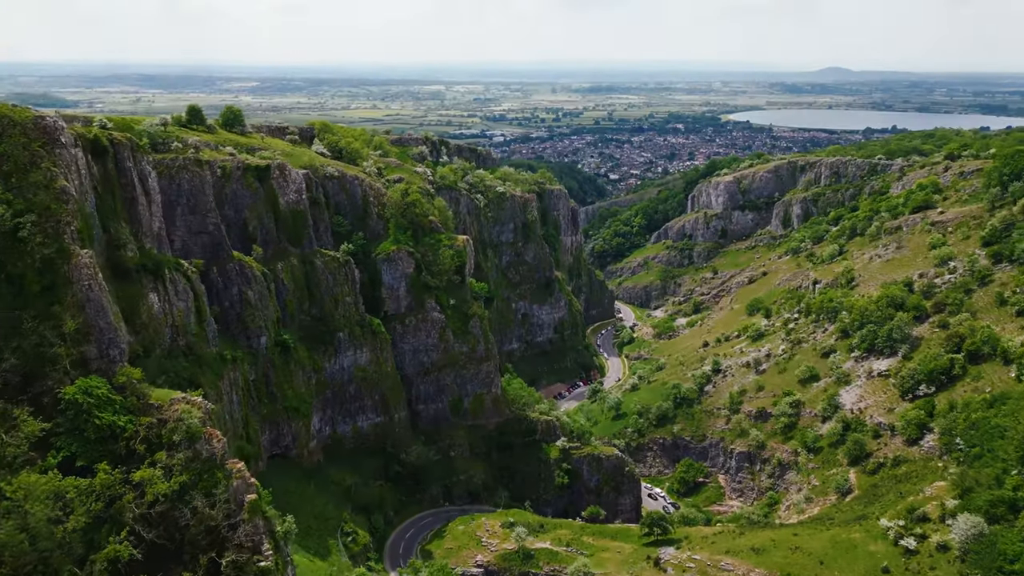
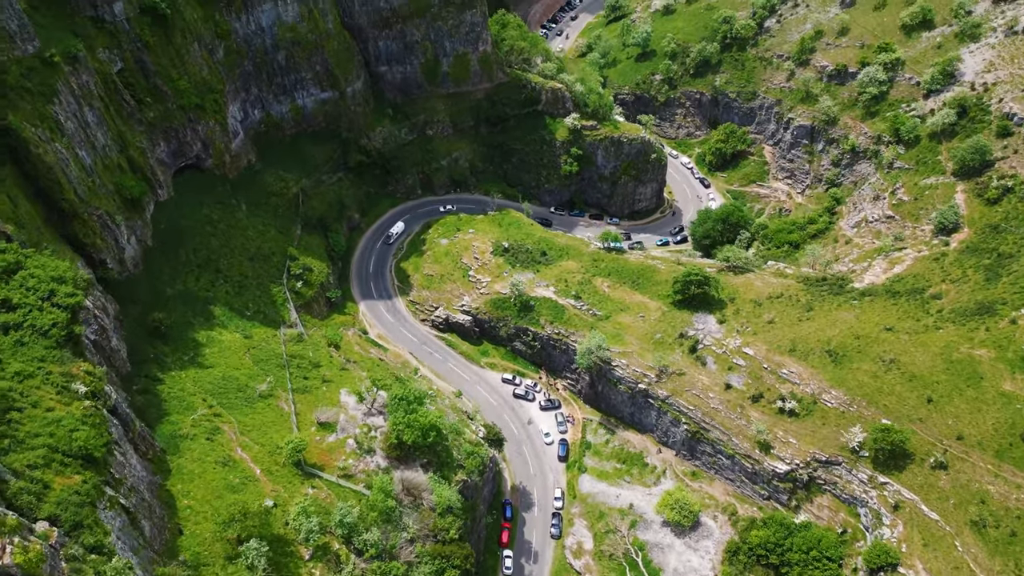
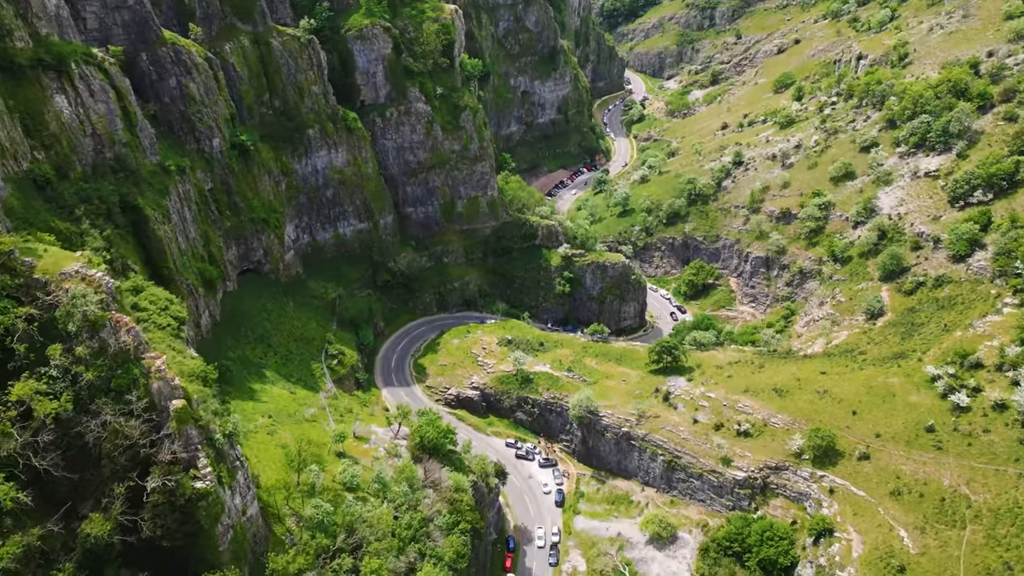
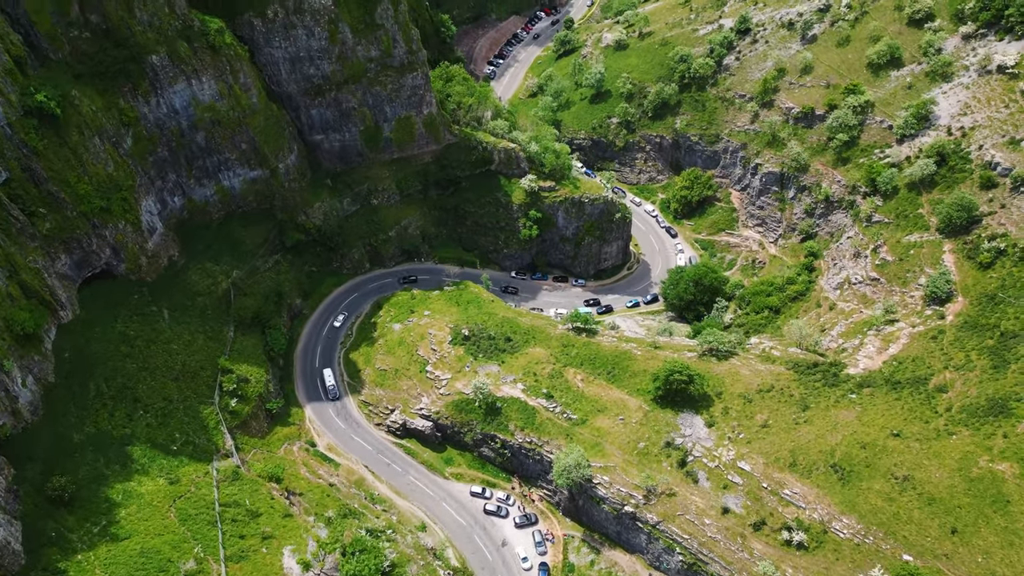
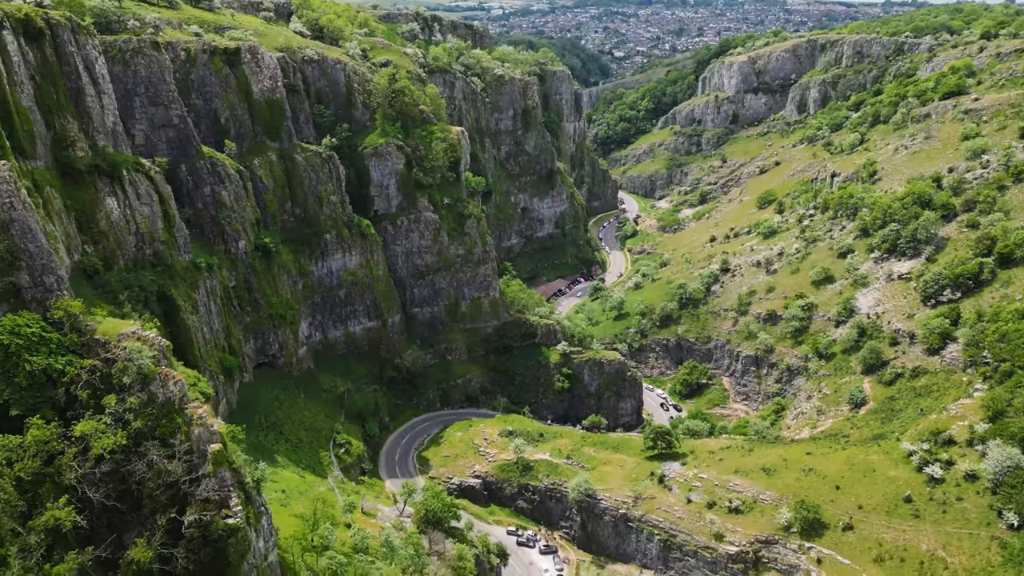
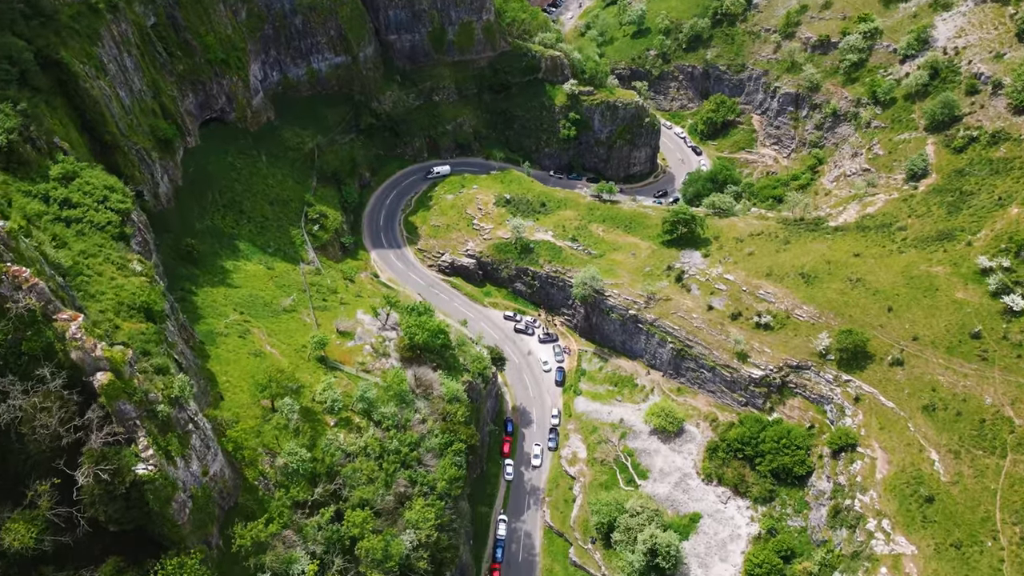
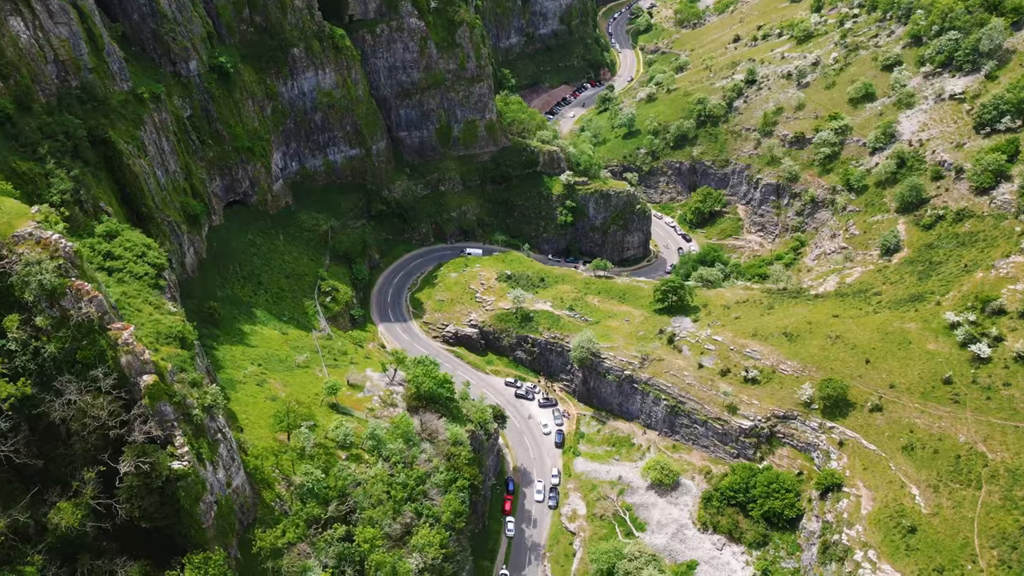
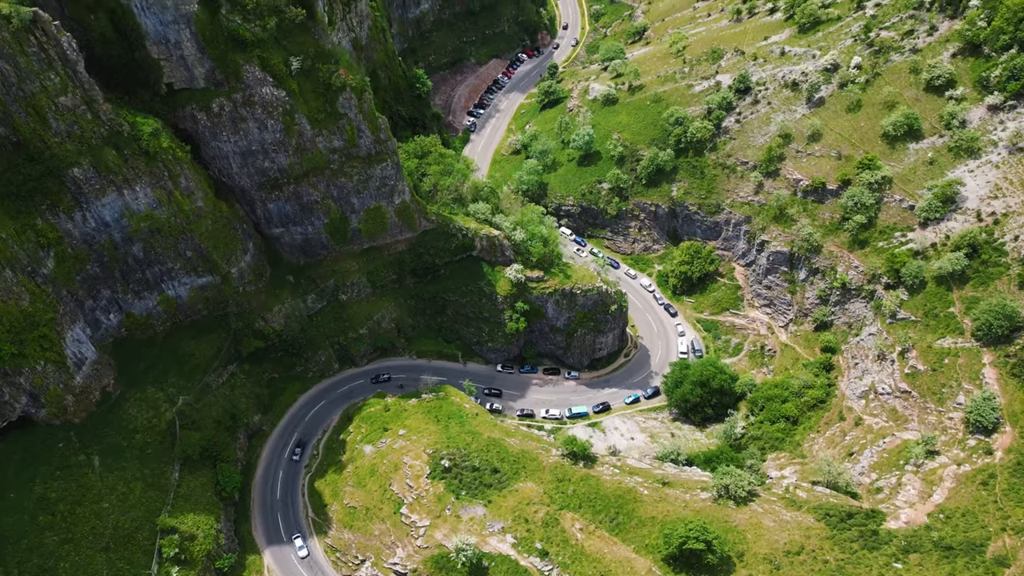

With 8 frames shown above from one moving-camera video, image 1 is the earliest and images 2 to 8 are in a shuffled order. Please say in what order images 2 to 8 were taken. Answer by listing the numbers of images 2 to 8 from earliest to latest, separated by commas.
5, 3, 7, 6, 2, 4, 8
